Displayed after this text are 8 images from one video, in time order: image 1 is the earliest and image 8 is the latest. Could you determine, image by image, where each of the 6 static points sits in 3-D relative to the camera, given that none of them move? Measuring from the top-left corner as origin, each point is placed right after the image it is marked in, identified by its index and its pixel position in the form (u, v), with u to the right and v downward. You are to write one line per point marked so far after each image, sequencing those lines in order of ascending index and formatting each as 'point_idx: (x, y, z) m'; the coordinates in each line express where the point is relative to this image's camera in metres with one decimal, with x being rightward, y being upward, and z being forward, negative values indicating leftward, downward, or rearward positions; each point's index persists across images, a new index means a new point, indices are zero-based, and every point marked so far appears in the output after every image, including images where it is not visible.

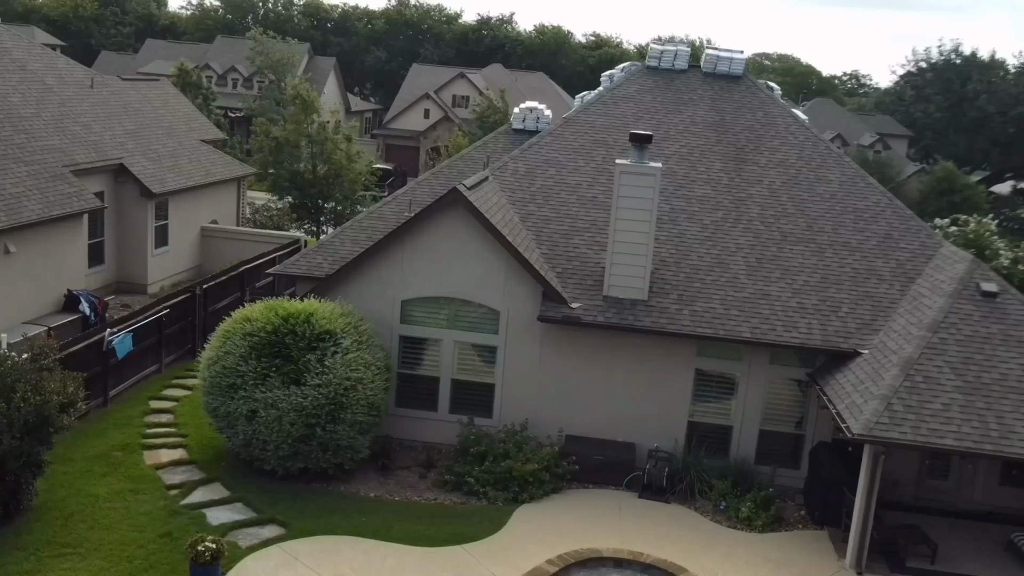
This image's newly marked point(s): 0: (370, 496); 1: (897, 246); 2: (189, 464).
0: (-2.2, -3.1, +12.9) m
1: (+7.3, +0.8, +16.2) m
2: (-5.1, -2.8, +13.4) m
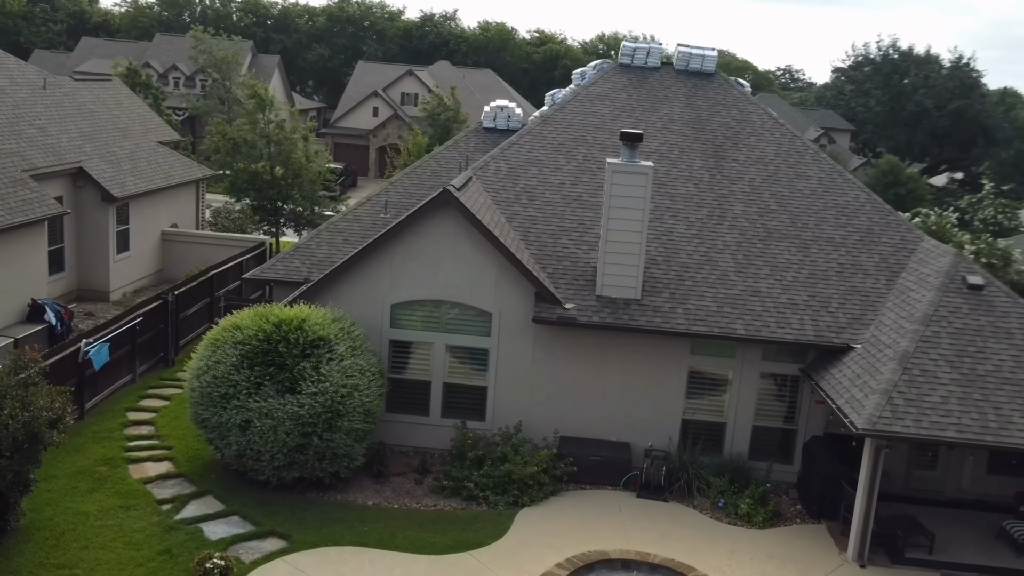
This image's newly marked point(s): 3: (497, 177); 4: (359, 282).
0: (-2.1, -3.2, +12.6) m
1: (+7.0, +0.9, +16.4) m
2: (-5.1, -2.9, +13.0) m
3: (-0.3, +2.3, +17.6) m
4: (-2.6, +0.1, +14.5) m
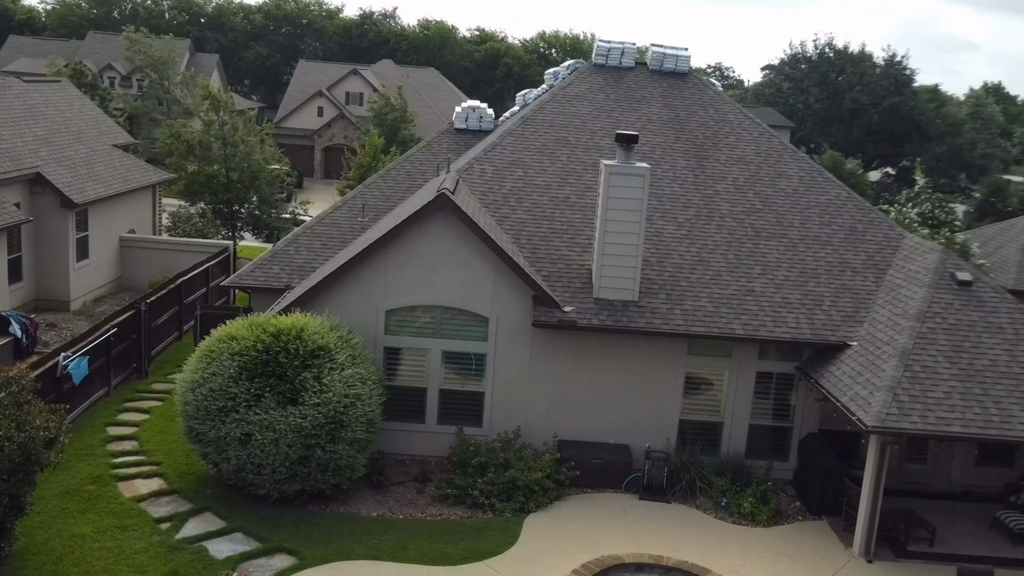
0: (-2.0, -3.3, +12.3) m
1: (+6.8, +1.0, +16.6) m
2: (-5.0, -3.0, +12.5) m
3: (-0.6, +2.2, +17.4) m
4: (-2.7, 0.0, +14.2) m
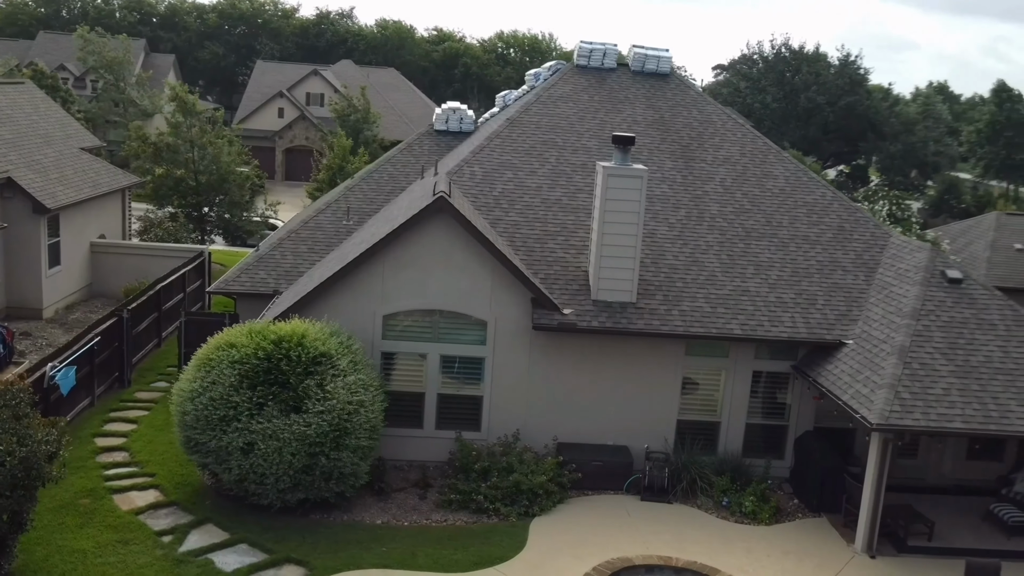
0: (-1.9, -3.4, +12.1) m
1: (+6.7, +1.0, +16.9) m
2: (-4.9, -3.1, +12.3) m
3: (-0.8, +2.2, +17.3) m
4: (-2.7, -0.1, +14.0) m
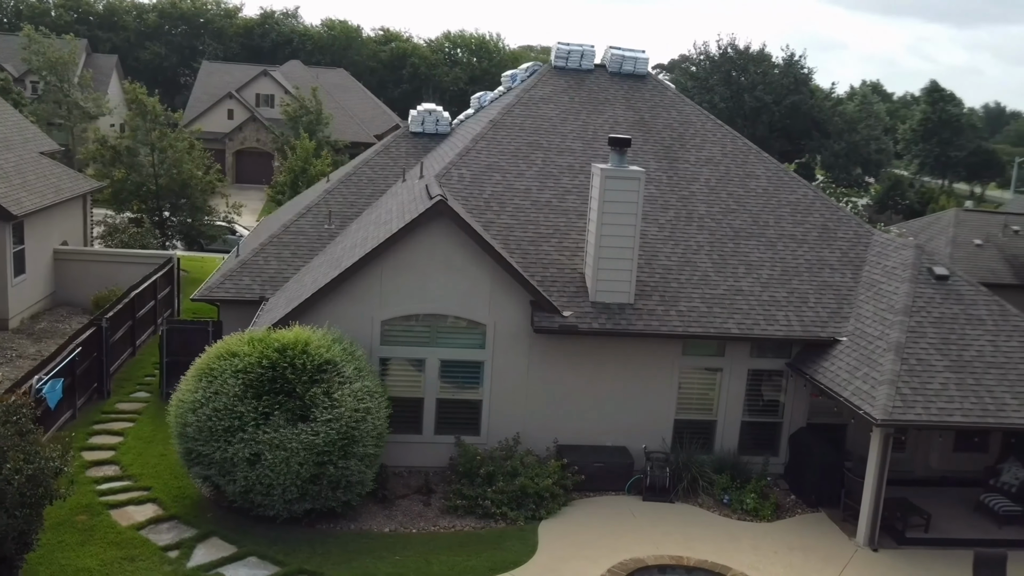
0: (-1.8, -3.4, +12.0) m
1: (+6.5, +1.0, +17.2) m
2: (-4.8, -3.3, +12.0) m
3: (-1.0, +2.1, +17.2) m
4: (-2.7, -0.2, +13.8) m
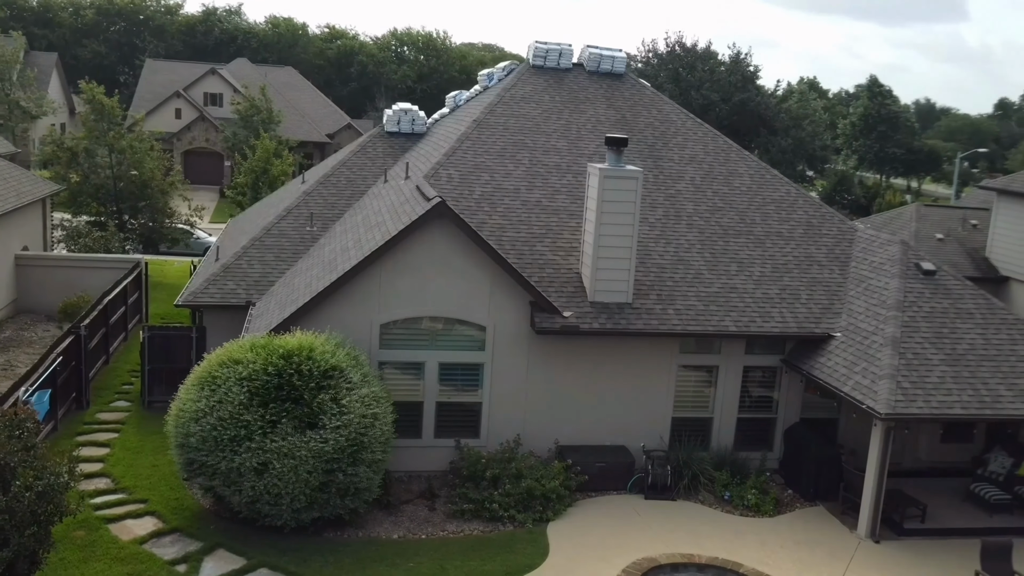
0: (-1.6, -3.5, +11.9) m
1: (+6.3, +1.1, +17.4) m
2: (-4.6, -3.4, +11.7) m
3: (-1.2, +2.1, +17.1) m
4: (-2.7, -0.2, +13.6) m
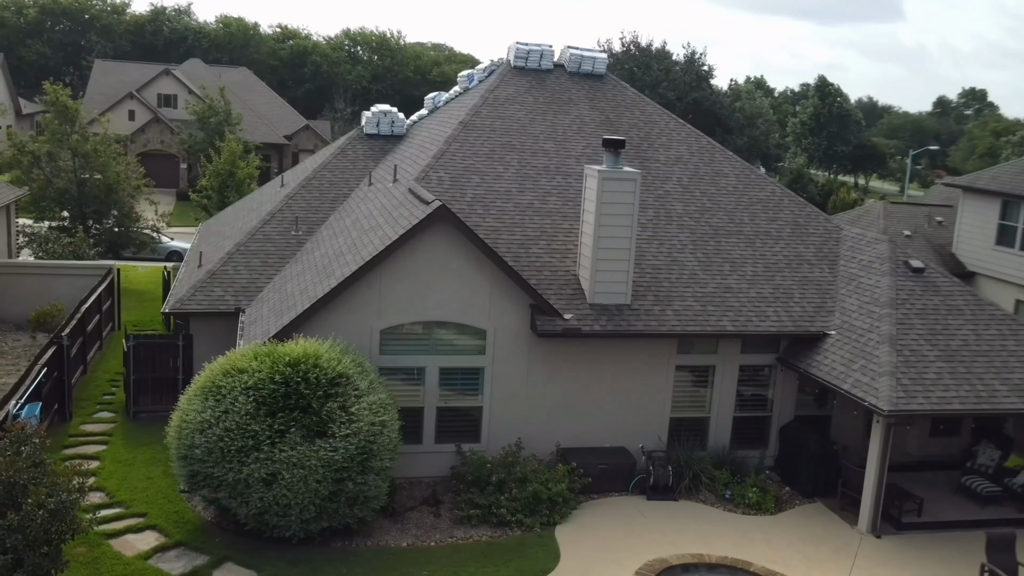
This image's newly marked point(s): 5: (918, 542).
0: (-1.5, -3.6, +11.8) m
1: (+6.1, +1.2, +17.7) m
2: (-4.5, -3.5, +11.4) m
3: (-1.4, +2.0, +17.0) m
4: (-2.7, -0.3, +13.5) m
5: (+6.0, -3.8, +12.7) m
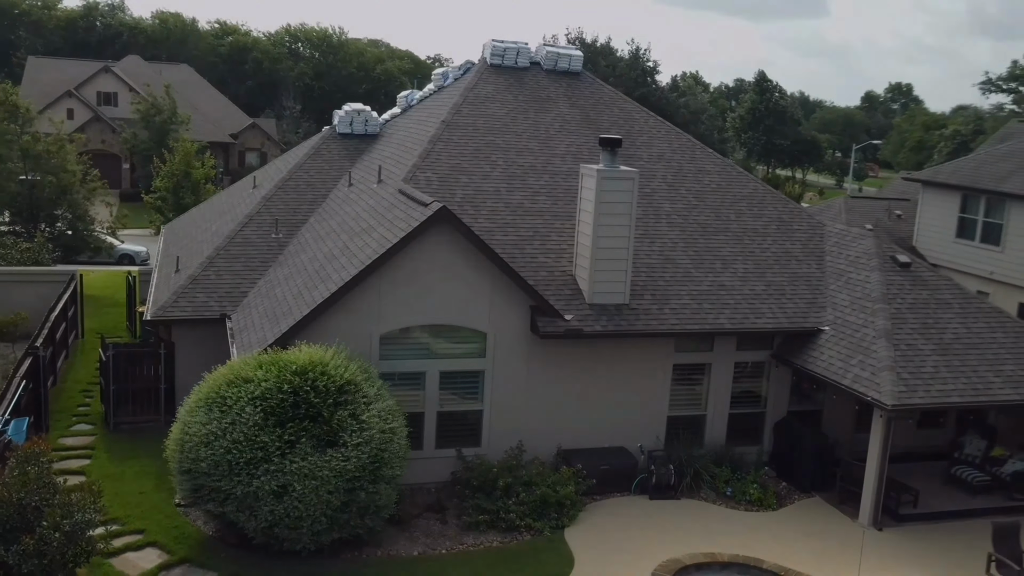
0: (-1.3, -3.6, +11.6) m
1: (+5.9, +1.2, +17.9) m
2: (-4.3, -3.6, +11.1) m
3: (-1.6, +2.0, +16.8) m
4: (-2.6, -0.4, +13.2) m
5: (+6.2, -3.7, +12.9) m
